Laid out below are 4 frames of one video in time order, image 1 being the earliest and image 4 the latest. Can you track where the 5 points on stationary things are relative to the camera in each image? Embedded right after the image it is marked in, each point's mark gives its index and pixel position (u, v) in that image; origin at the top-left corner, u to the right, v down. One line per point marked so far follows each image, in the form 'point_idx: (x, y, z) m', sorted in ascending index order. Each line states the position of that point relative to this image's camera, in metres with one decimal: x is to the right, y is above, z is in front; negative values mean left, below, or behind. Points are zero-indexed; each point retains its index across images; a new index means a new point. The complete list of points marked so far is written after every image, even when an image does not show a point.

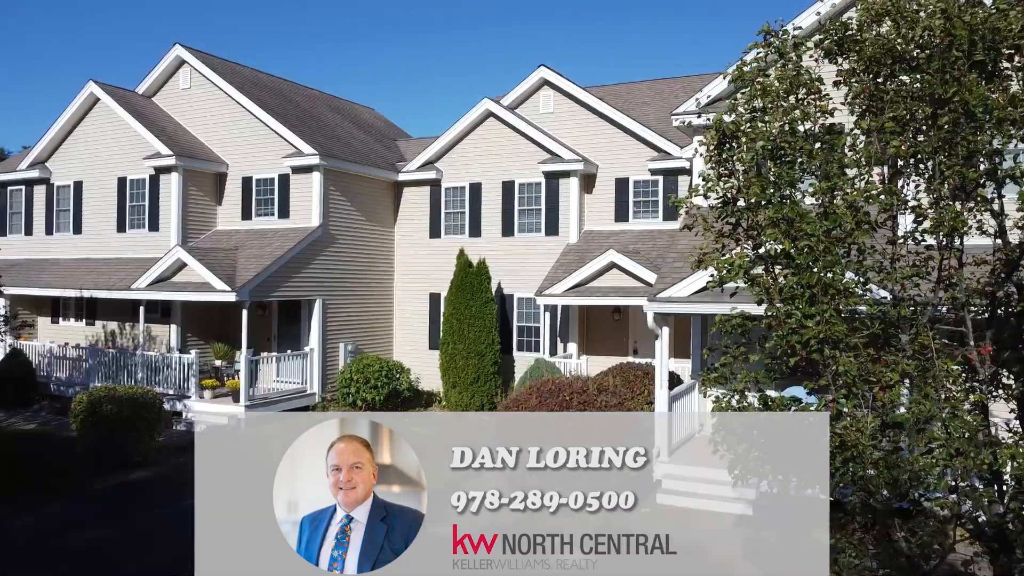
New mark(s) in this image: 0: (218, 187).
0: (-8.1, +2.8, +19.6) m
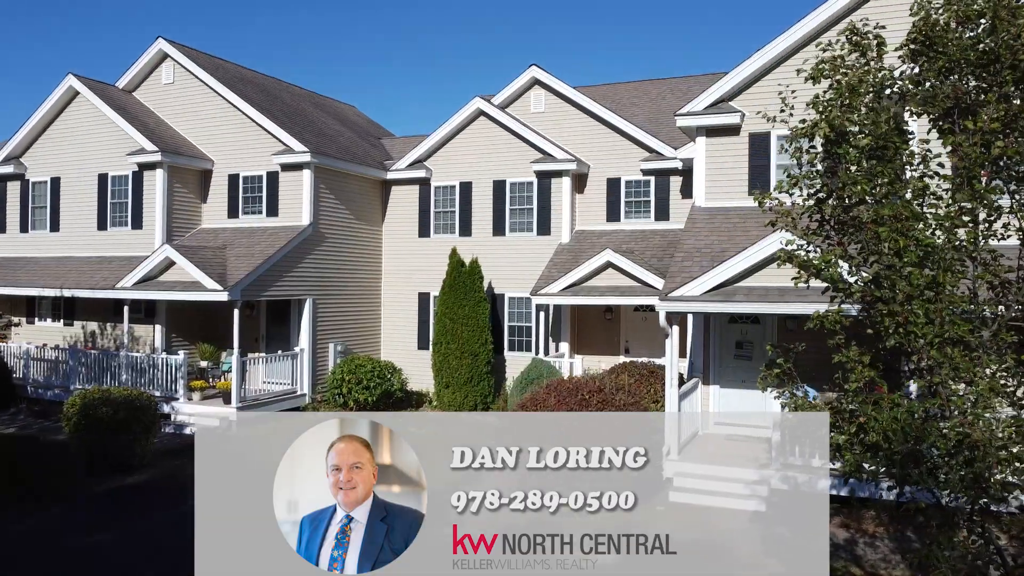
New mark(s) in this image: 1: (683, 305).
0: (-8.3, +2.8, +19.2) m
1: (+2.6, -0.3, +10.7) m
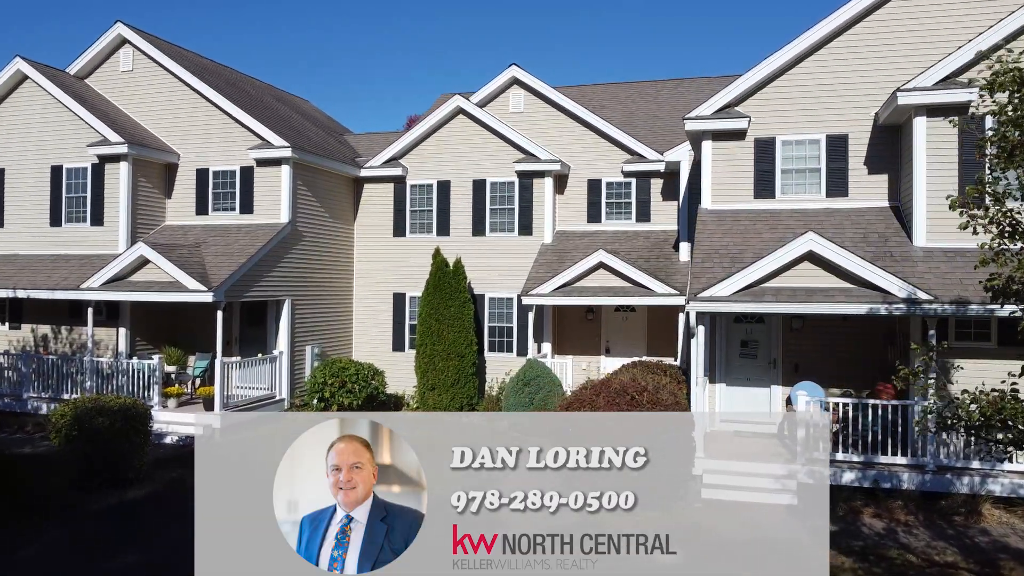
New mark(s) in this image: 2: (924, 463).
0: (-8.8, +2.8, +18.1) m
1: (+3.1, -0.3, +10.9) m
2: (+6.1, -2.6, +10.5) m
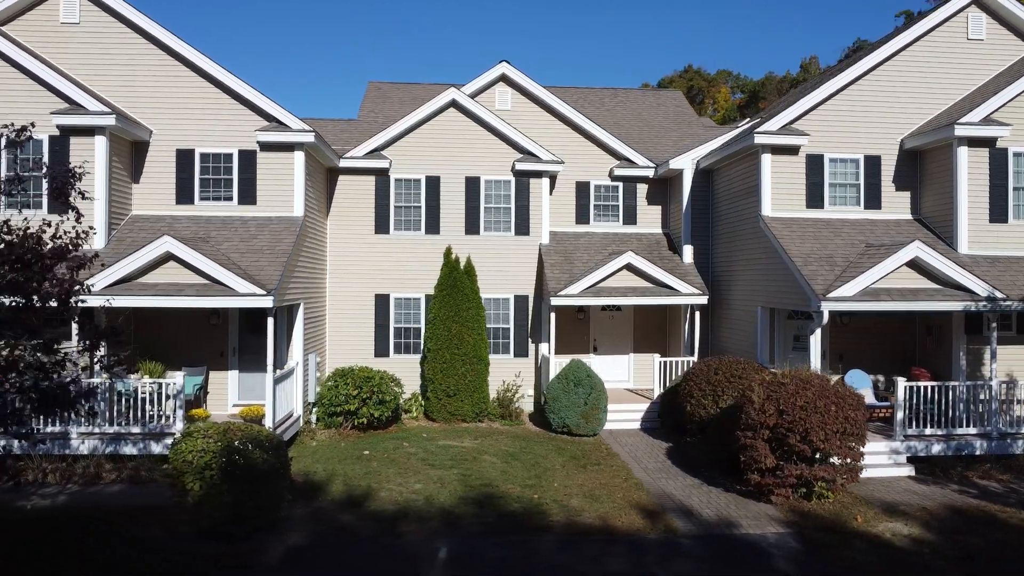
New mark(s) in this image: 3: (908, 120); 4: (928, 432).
0: (-7.9, +2.7, +14.9) m
1: (+5.6, -0.3, +12.2) m
2: (+8.6, -2.6, +12.8) m
3: (+8.3, +3.5, +15.0) m
4: (+7.5, -2.6, +12.8) m
